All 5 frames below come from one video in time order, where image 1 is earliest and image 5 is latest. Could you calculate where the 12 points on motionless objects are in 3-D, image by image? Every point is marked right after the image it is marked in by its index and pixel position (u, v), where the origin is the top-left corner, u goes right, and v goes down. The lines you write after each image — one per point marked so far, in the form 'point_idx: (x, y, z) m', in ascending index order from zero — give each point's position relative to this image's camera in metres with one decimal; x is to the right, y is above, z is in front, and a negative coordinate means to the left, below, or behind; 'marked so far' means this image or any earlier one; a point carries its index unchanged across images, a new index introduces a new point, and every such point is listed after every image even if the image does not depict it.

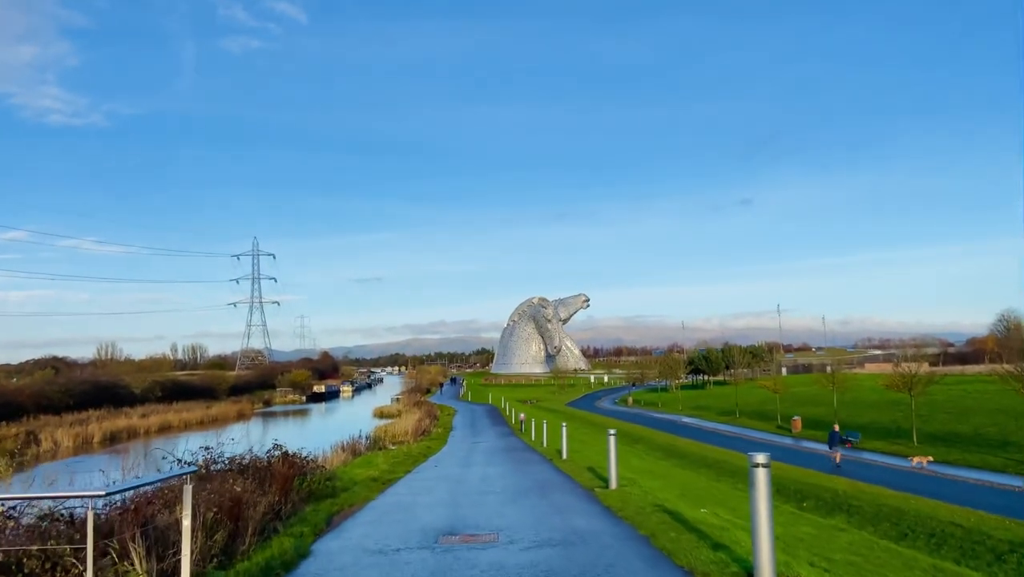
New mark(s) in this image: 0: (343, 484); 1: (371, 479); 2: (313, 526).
0: (-2.9, -3.4, +13.0) m
1: (-2.7, -3.6, +14.4) m
2: (-2.2, -2.7, +8.5) m
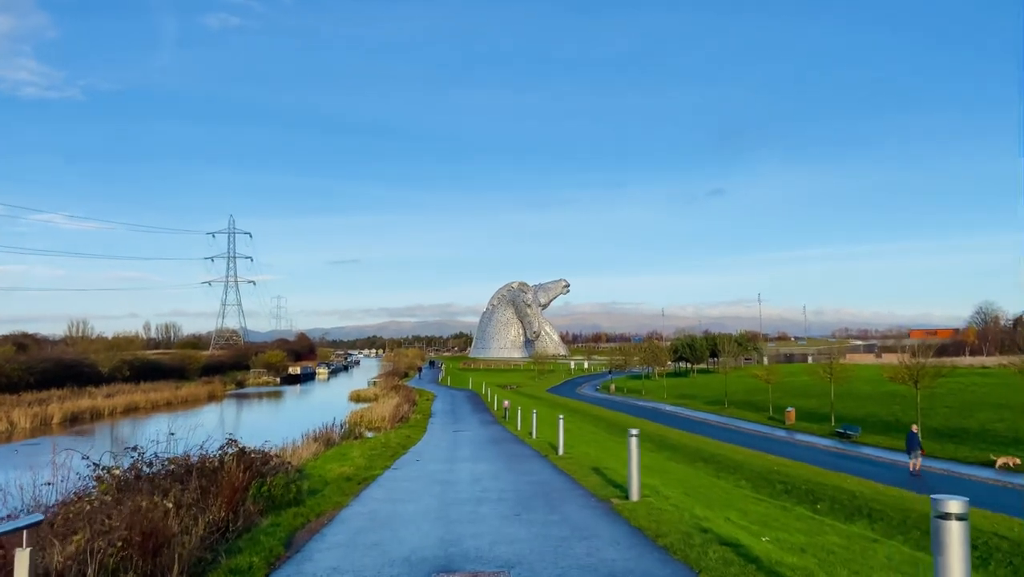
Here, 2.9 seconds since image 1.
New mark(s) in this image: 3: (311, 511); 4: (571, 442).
0: (-2.9, -2.9, +11.2) m
1: (-2.8, -3.1, +12.6) m
2: (-2.1, -2.3, +6.6) m
3: (-2.5, -2.7, +9.2) m
4: (+1.5, -3.9, +19.5) m
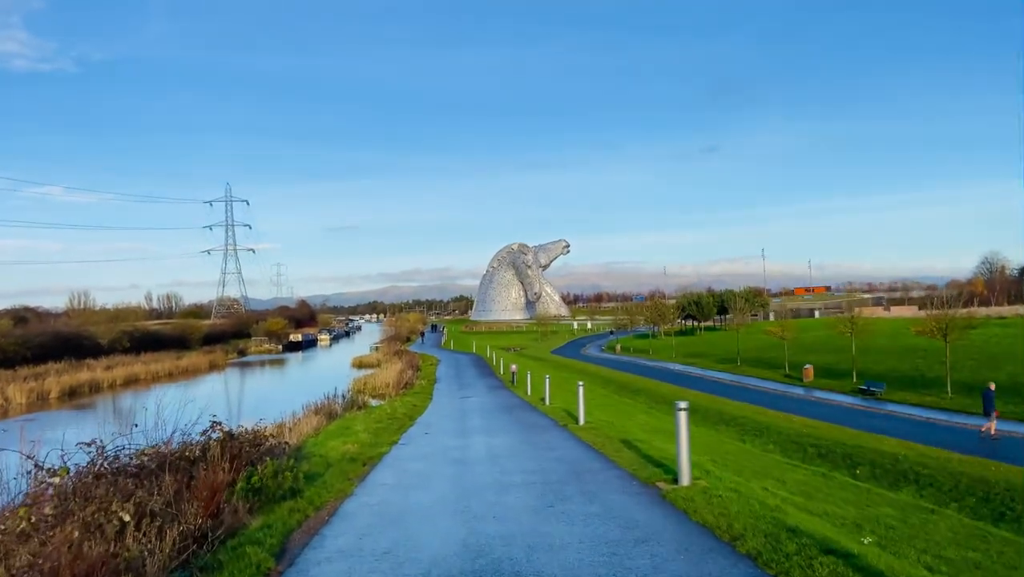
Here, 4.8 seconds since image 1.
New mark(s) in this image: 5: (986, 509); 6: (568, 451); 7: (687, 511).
0: (-2.6, -2.4, +9.9) m
1: (-2.5, -2.5, +11.3) m
2: (-1.8, -2.0, +5.4) m
3: (-2.1, -2.3, +7.9) m
4: (+1.9, -2.9, +18.3) m
5: (+8.2, -3.8, +13.1) m
6: (+0.8, -2.3, +10.9) m
7: (+1.5, -1.9, +6.6) m
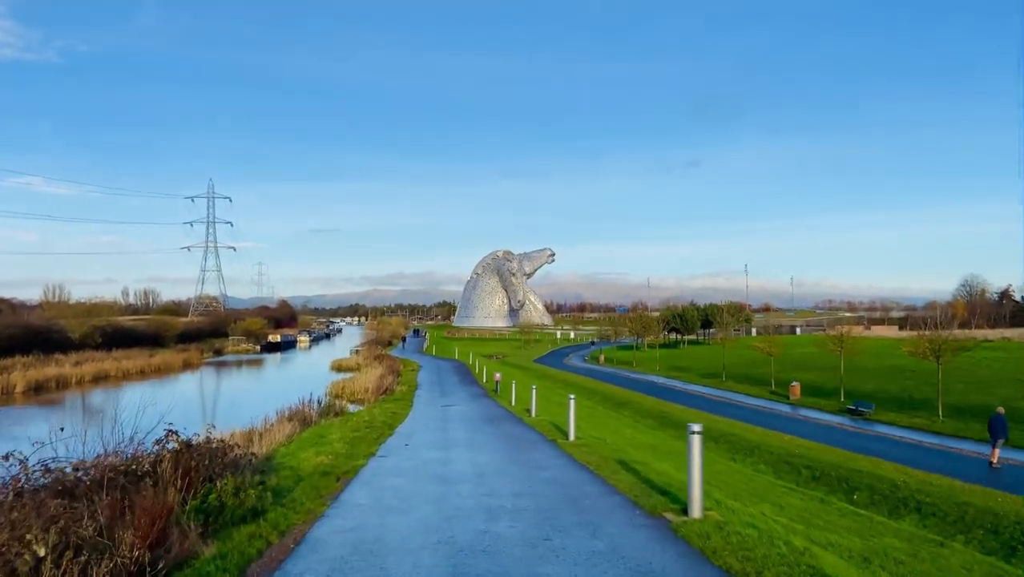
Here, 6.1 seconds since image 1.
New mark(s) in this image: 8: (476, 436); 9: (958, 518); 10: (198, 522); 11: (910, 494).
0: (-2.8, -2.4, +9.0) m
1: (-2.6, -2.5, +10.4) m
2: (-1.9, -1.9, +4.5) m
3: (-2.2, -2.2, +7.0) m
4: (+1.5, -3.1, +17.5) m
5: (+7.9, -4.2, +12.4) m
6: (+0.6, -2.4, +10.0) m
7: (+1.5, -2.0, +5.8) m
8: (-0.7, -2.9, +14.8) m
9: (+8.1, -4.2, +13.8) m
10: (-2.7, -2.0, +6.5) m
11: (+8.0, -4.2, +15.3) m
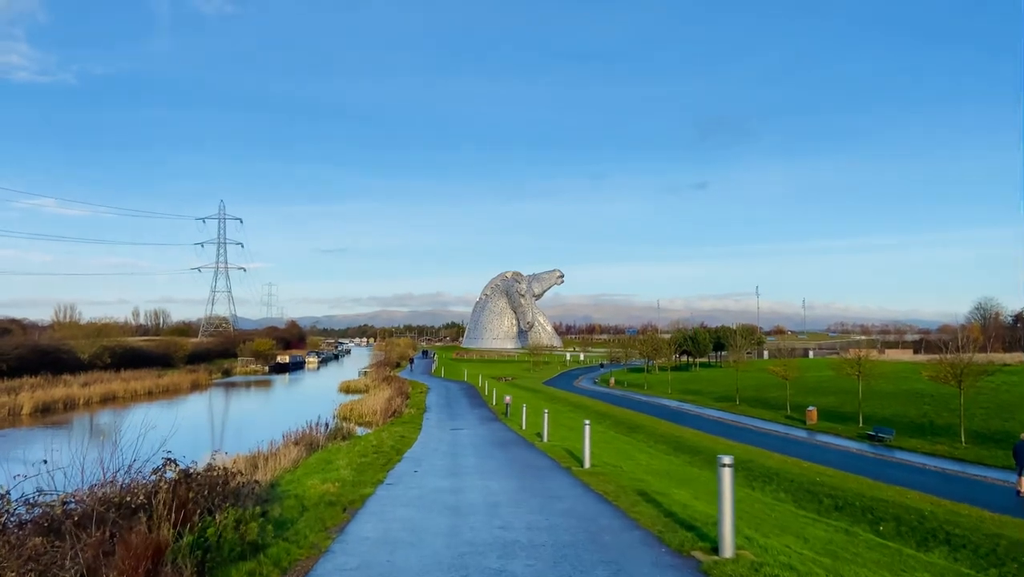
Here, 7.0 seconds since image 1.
0: (-2.6, -2.6, +8.6) m
1: (-2.4, -2.8, +10.0) m
2: (-1.7, -2.1, +4.0) m
3: (-2.1, -2.4, +6.6) m
4: (+1.8, -3.6, +17.0) m
5: (+8.1, -4.5, +11.8) m
6: (+0.8, -2.7, +9.5) m
7: (+1.6, -2.2, +5.3) m
8: (-0.5, -3.3, +14.4) m
9: (+8.4, -4.6, +13.2) m
10: (-2.5, -2.2, +6.0) m
11: (+8.3, -4.6, +14.7) m
